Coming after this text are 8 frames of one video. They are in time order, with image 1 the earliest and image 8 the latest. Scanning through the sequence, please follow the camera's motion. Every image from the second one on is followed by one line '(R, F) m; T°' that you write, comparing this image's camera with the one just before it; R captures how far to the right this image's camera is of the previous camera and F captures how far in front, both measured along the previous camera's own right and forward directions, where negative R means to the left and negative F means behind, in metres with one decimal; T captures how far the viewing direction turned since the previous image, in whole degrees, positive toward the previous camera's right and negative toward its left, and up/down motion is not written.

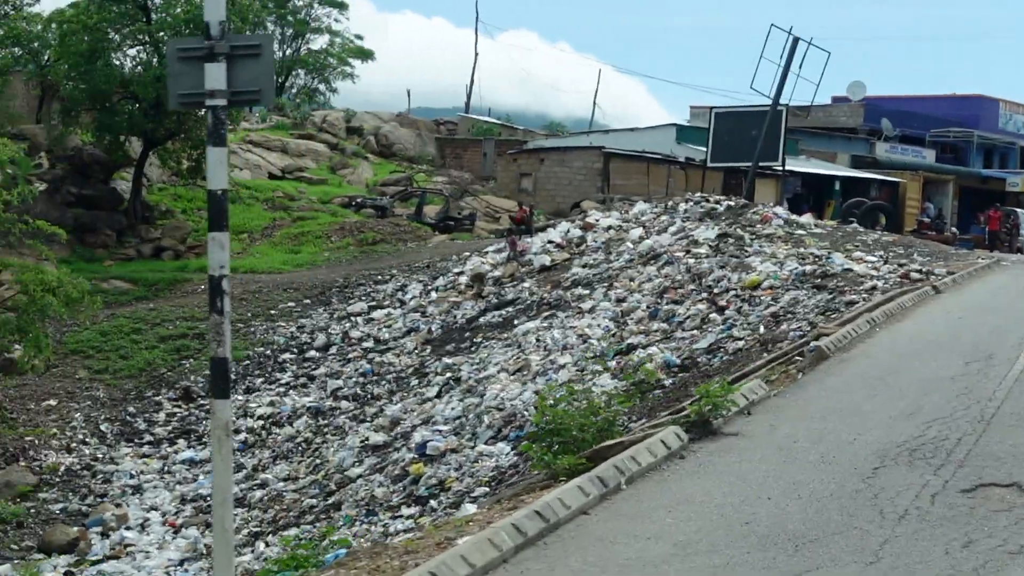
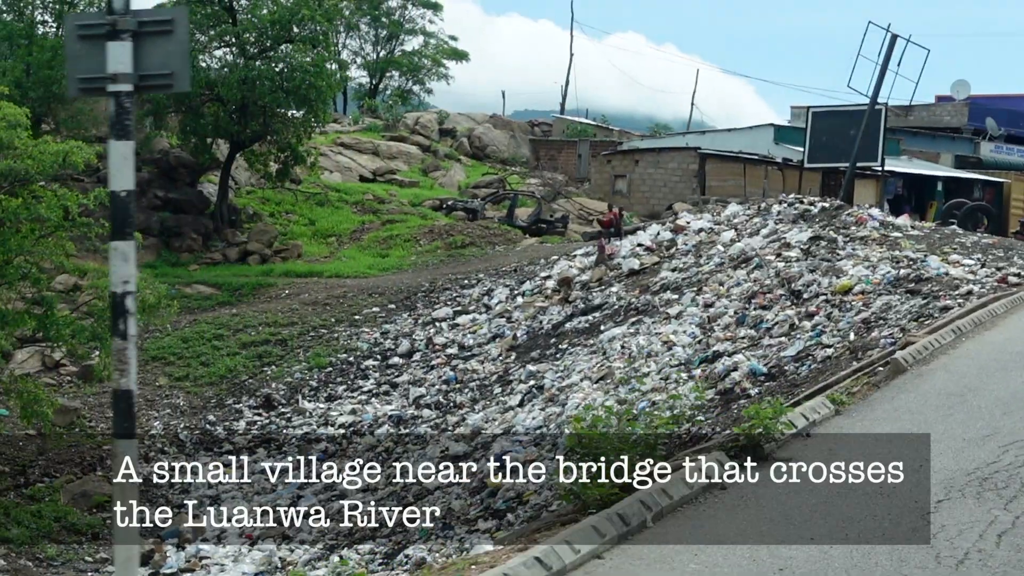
(+0.2, +0.5) m; -6°
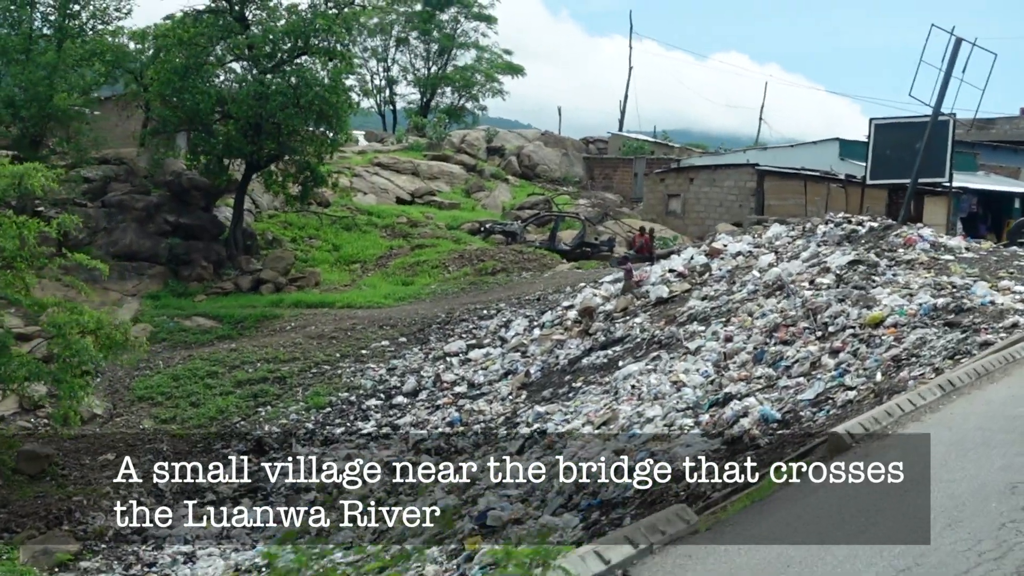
(+1.2, +1.3) m; -6°
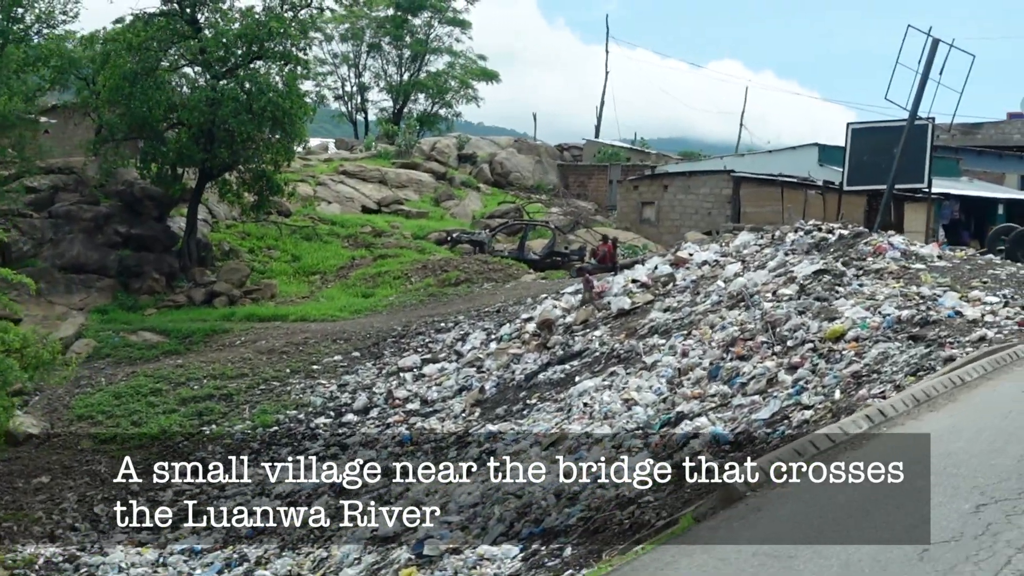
(+0.5, +0.6) m; 0°
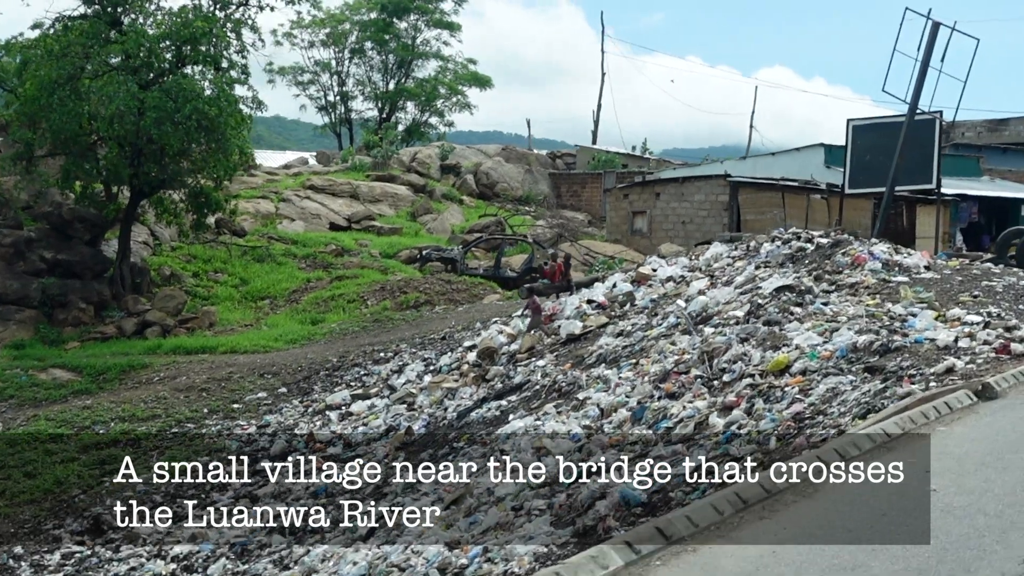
(+1.3, +1.6) m; -3°
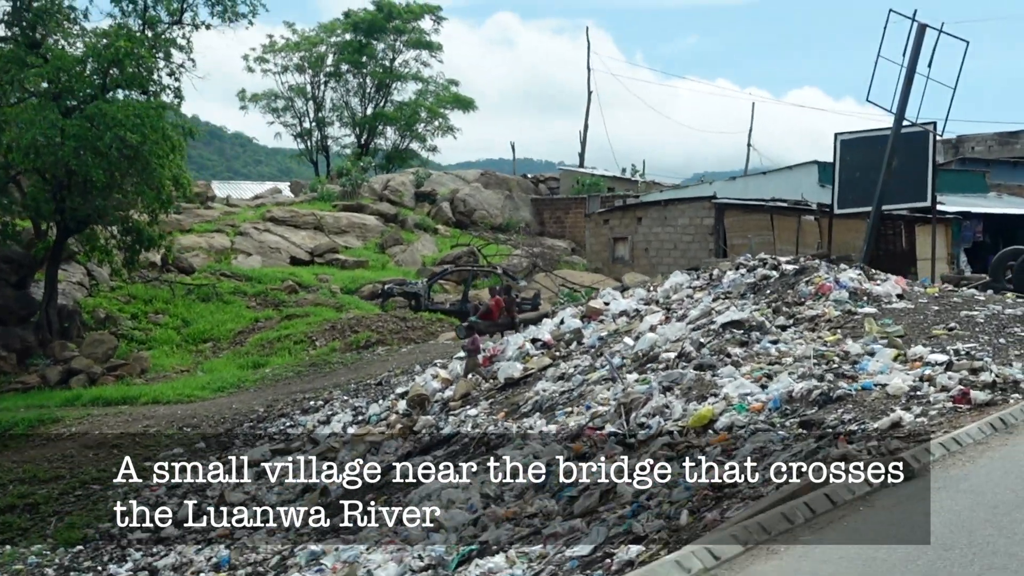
(+1.0, +1.3) m; -2°
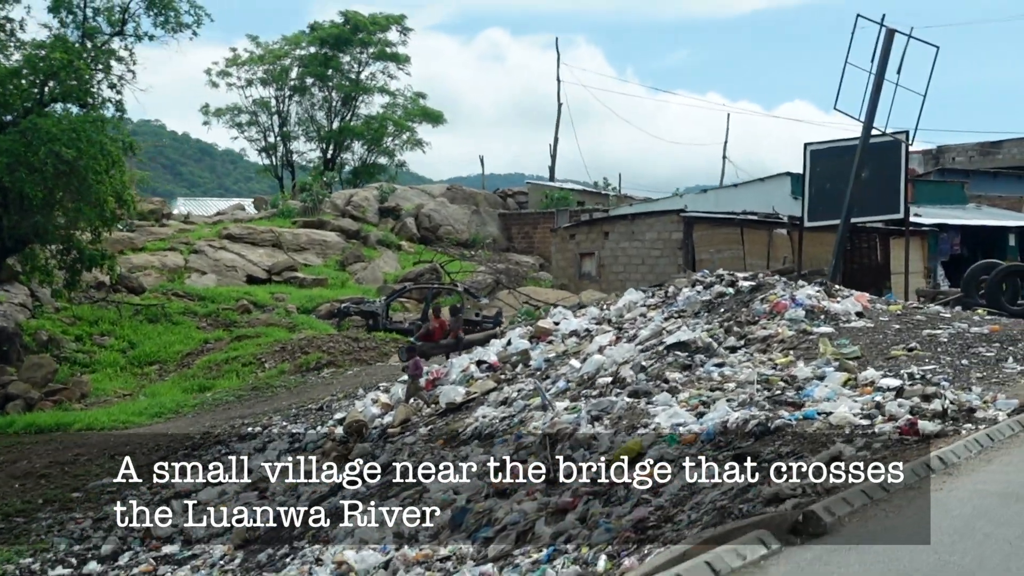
(+0.5, +0.5) m; 0°
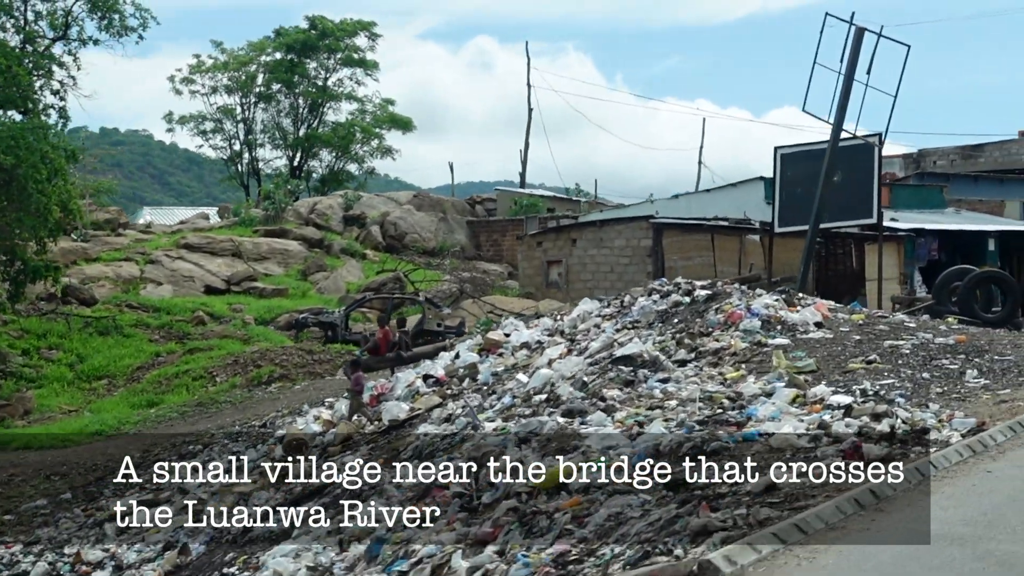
(+0.4, +0.4) m; +1°
